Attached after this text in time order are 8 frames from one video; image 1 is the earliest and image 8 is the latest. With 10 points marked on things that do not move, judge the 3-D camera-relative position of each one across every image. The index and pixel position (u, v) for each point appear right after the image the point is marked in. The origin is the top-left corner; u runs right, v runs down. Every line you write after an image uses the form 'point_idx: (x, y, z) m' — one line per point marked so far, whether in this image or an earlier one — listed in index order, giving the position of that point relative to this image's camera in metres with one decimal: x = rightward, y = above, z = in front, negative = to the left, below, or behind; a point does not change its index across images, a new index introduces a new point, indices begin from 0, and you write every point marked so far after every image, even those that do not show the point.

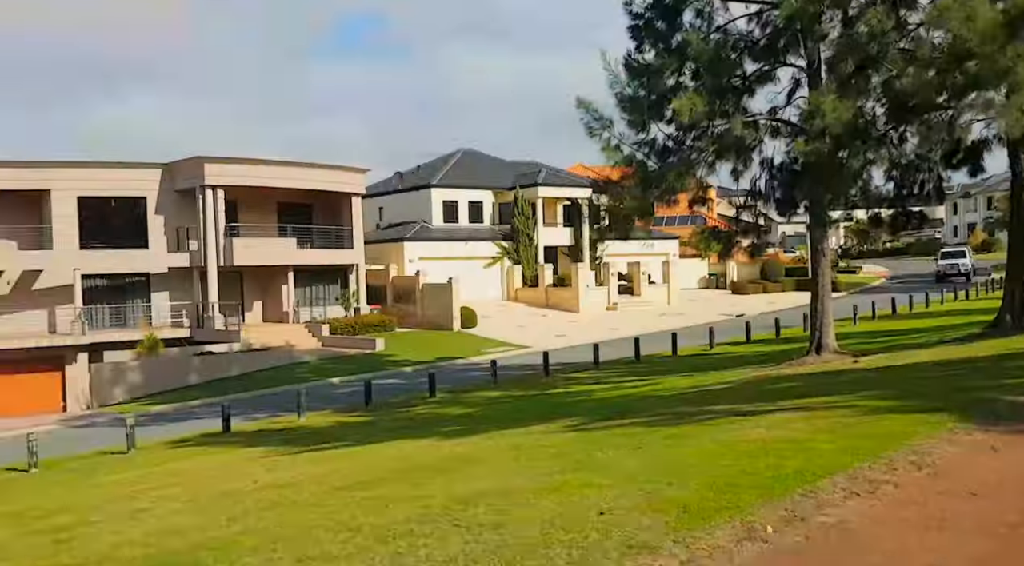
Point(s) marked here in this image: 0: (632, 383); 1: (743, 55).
0: (+2.8, -2.1, +19.7) m
1: (+4.3, +4.2, +17.4) m
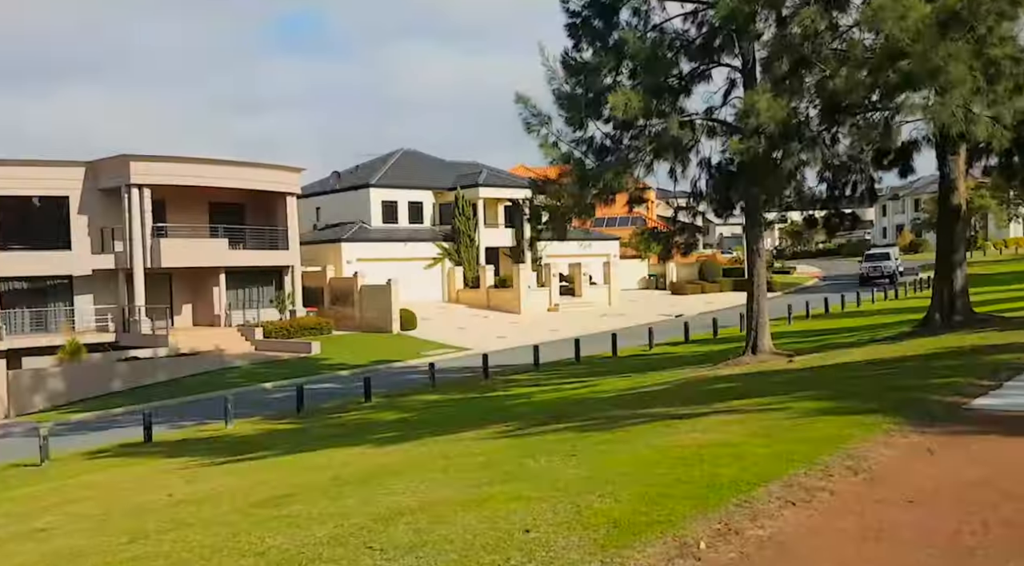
0: (+1.5, -2.1, +19.6) m
1: (+3.1, +4.2, +17.4) m
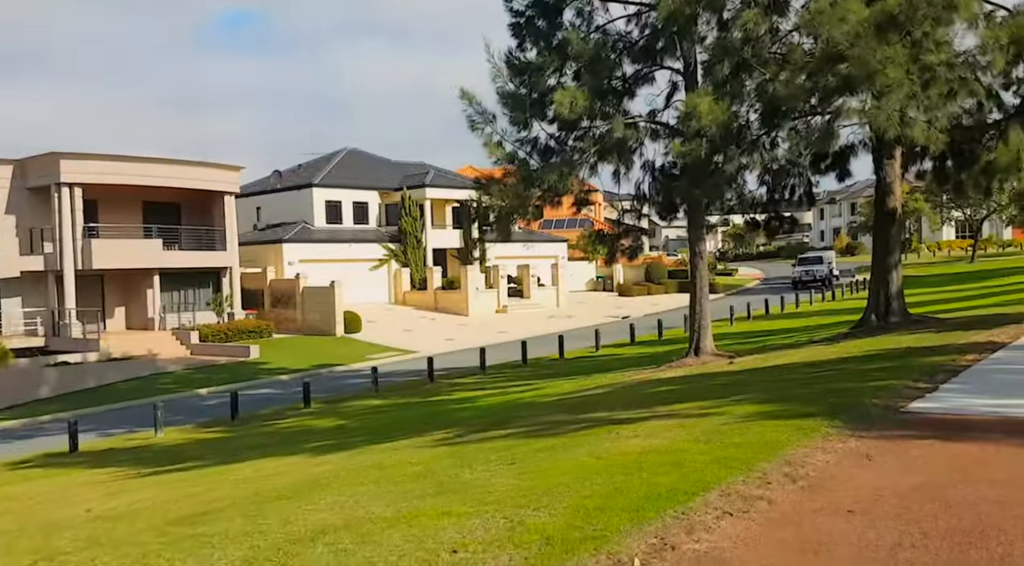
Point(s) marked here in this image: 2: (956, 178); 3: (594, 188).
0: (+0.3, -2.1, +19.4) m
1: (+2.0, +4.2, +17.3) m
2: (+8.6, +2.0, +18.5) m
3: (+1.6, +1.8, +17.8) m
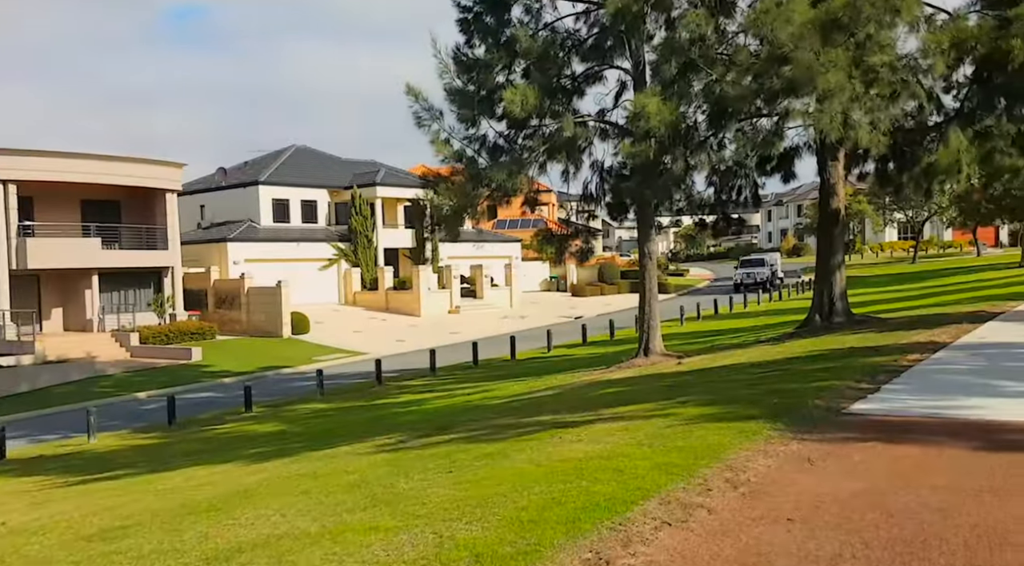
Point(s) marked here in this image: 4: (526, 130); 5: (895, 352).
0: (-0.8, -2.2, +19.2) m
1: (+1.1, +4.2, +17.2) m
2: (+7.6, +2.0, +18.7) m
3: (+0.6, +1.8, +17.6) m
4: (+0.3, +2.8, +17.0) m
5: (+5.4, -1.0, +13.4) m
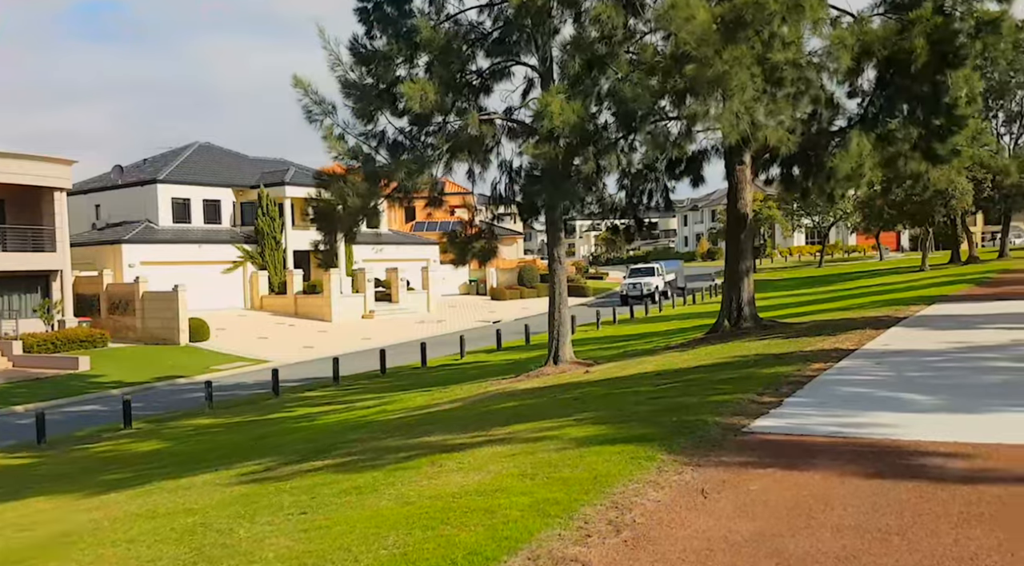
0: (-2.7, -2.3, +18.3) m
1: (-0.7, +4.1, +16.5) m
2: (+5.7, +1.9, +18.6) m
3: (-1.2, +1.7, +16.9) m
4: (-1.4, +2.6, +16.2) m
5: (+4.0, -1.1, +13.1) m
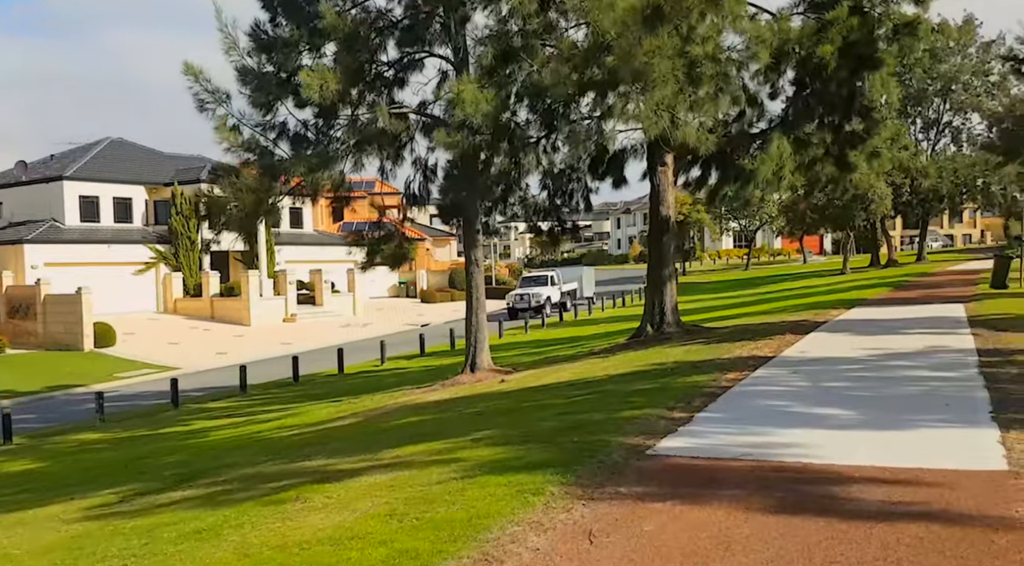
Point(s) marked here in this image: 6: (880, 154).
0: (-4.3, -2.4, +17.3) m
1: (-2.2, +4.0, +15.6) m
2: (+4.0, +1.8, +18.2) m
3: (-2.7, +1.6, +16.0) m
4: (-2.9, +2.6, +15.3) m
5: (+2.7, -1.2, +12.6) m
6: (+7.1, +2.5, +18.3) m
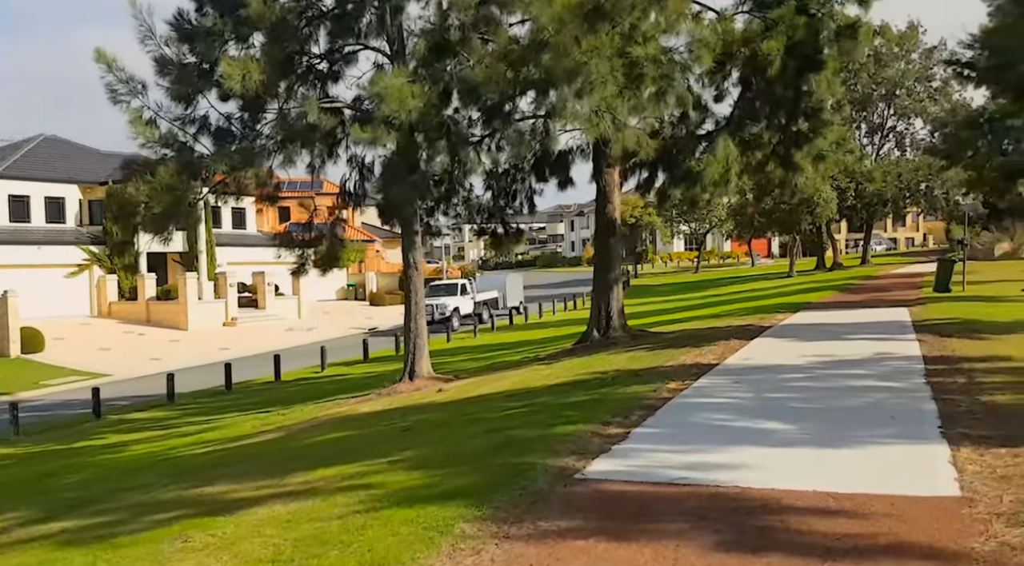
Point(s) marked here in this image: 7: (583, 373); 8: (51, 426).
0: (-5.4, -2.4, +16.5) m
1: (-3.2, +3.9, +14.9) m
2: (+2.9, +1.7, +17.7) m
3: (-3.7, +1.5, +15.2) m
4: (-3.9, +2.5, +14.6) m
5: (+1.9, -1.2, +12.1) m
6: (+6.0, +2.4, +18.0) m
7: (+1.1, -1.4, +14.7) m
8: (-9.0, -2.7, +18.4) m
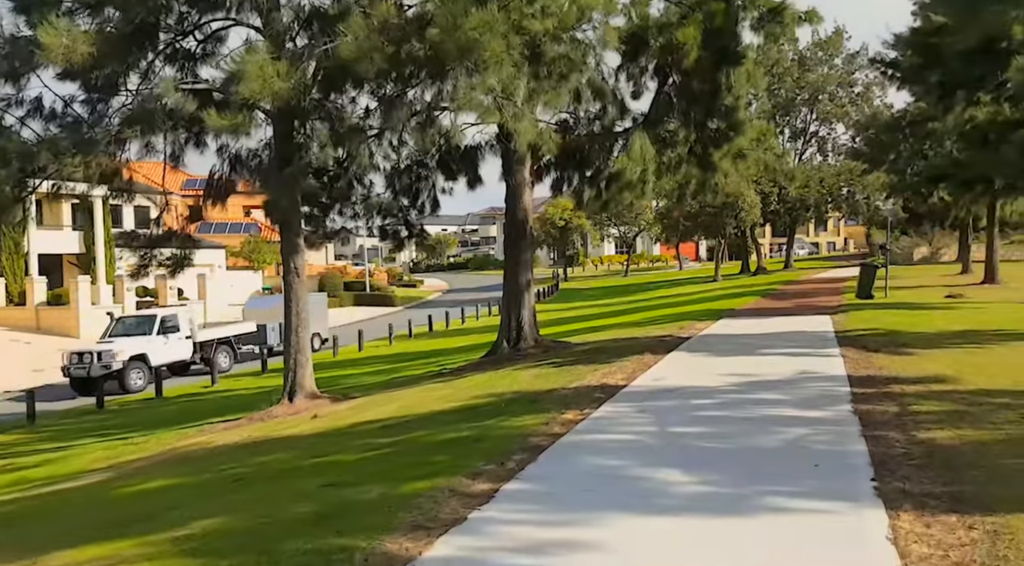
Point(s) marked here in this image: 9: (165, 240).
0: (-7.1, -2.6, +14.4) m
1: (-4.7, +3.8, +13.0) m
2: (+1.1, +1.5, +16.3) m
3: (-5.3, +1.4, +13.3) m
4: (-5.4, +2.4, +12.6) m
5: (+0.5, -1.4, +10.5) m
6: (+4.1, +2.2, +16.8) m
7: (-0.5, -1.6, +13.1) m
8: (-10.9, -2.9, +16.1) m
9: (-5.2, +0.5, +14.8) m
